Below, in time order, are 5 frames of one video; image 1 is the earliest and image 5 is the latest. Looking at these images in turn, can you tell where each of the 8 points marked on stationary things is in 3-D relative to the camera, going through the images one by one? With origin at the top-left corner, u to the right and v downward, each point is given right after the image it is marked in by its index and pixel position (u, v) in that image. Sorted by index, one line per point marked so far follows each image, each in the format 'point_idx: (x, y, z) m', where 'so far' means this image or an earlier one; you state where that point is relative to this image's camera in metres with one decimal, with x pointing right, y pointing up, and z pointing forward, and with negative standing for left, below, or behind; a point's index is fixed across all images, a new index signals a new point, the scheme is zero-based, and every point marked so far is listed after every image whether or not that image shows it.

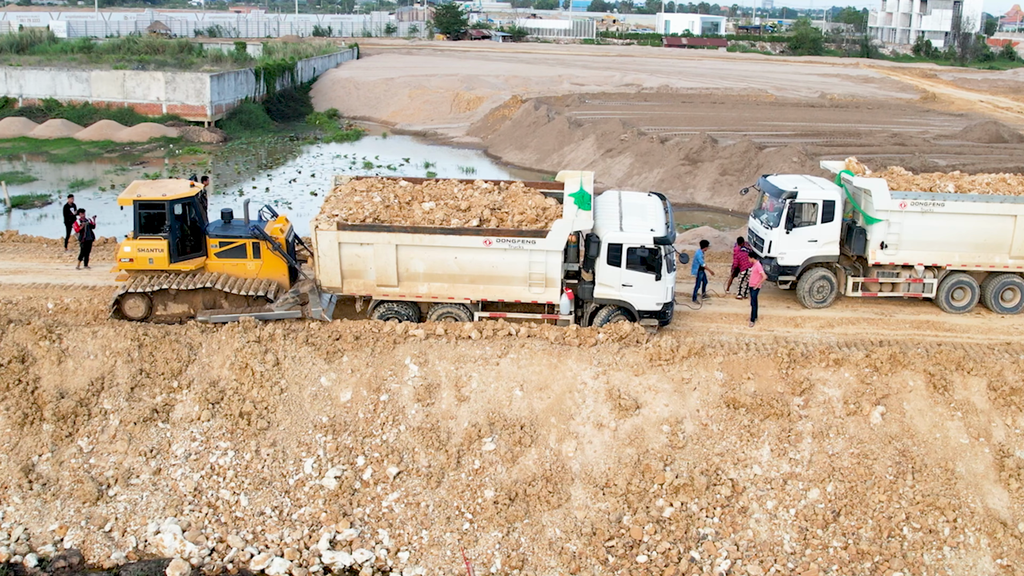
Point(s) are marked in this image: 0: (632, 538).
0: (+0.9, -1.9, +9.2) m
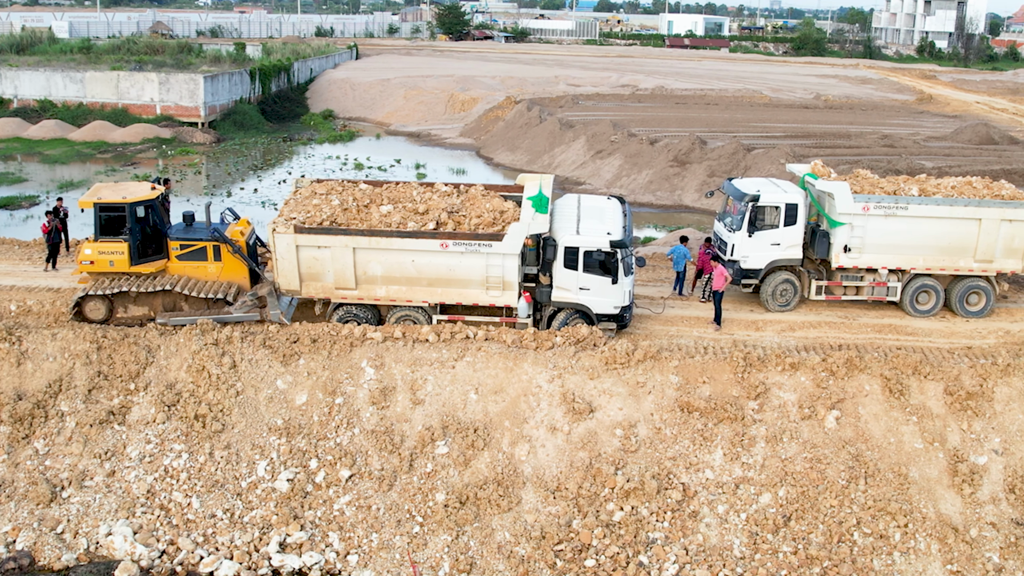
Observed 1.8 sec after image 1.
0: (+0.5, -2.0, +9.2) m
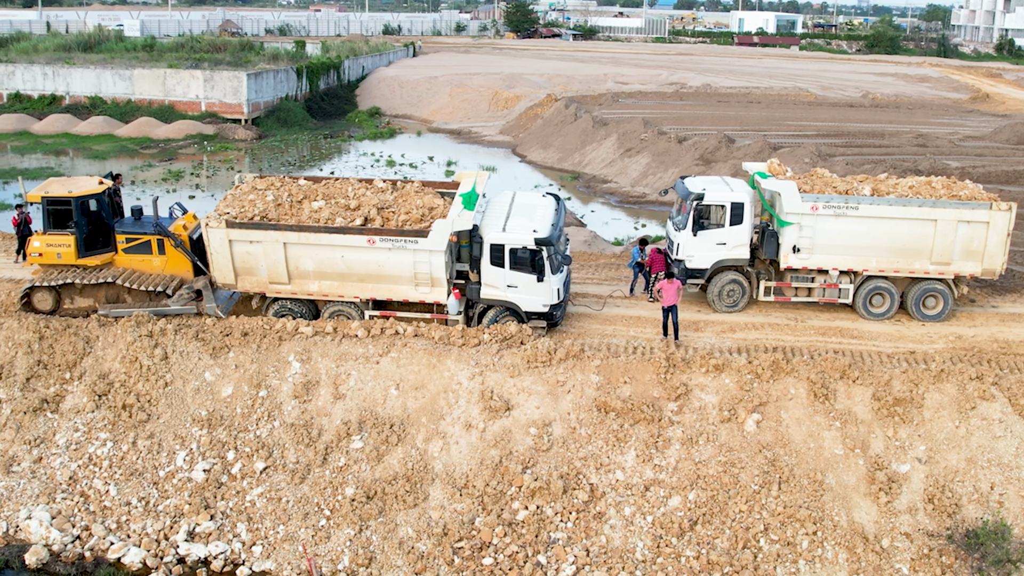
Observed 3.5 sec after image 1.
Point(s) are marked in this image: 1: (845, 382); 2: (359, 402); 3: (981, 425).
0: (-0.2, -1.9, +9.1) m
1: (+2.8, -0.8, +10.2) m
2: (-1.3, -1.0, +10.3) m
3: (+3.8, -1.1, +9.8) m
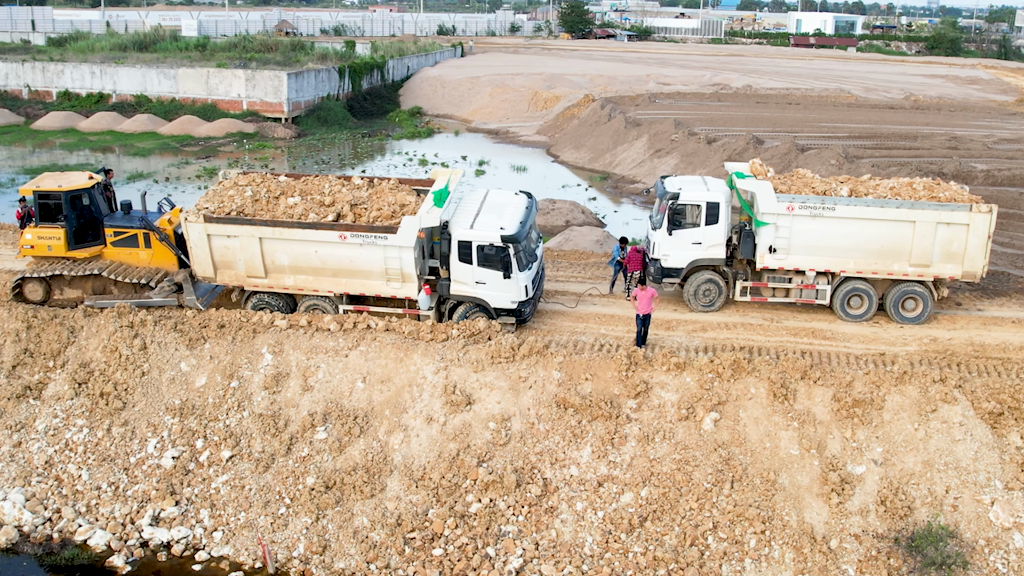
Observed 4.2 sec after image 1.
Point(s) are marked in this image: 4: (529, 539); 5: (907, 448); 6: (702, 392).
0: (-0.6, -1.9, +9.3) m
1: (+2.5, -0.8, +10.1) m
2: (-1.6, -0.9, +10.5) m
3: (+3.5, -1.1, +9.7) m
4: (+0.1, -1.9, +9.2) m
5: (+3.2, -1.3, +9.6) m
6: (+1.6, -0.9, +10.1) m
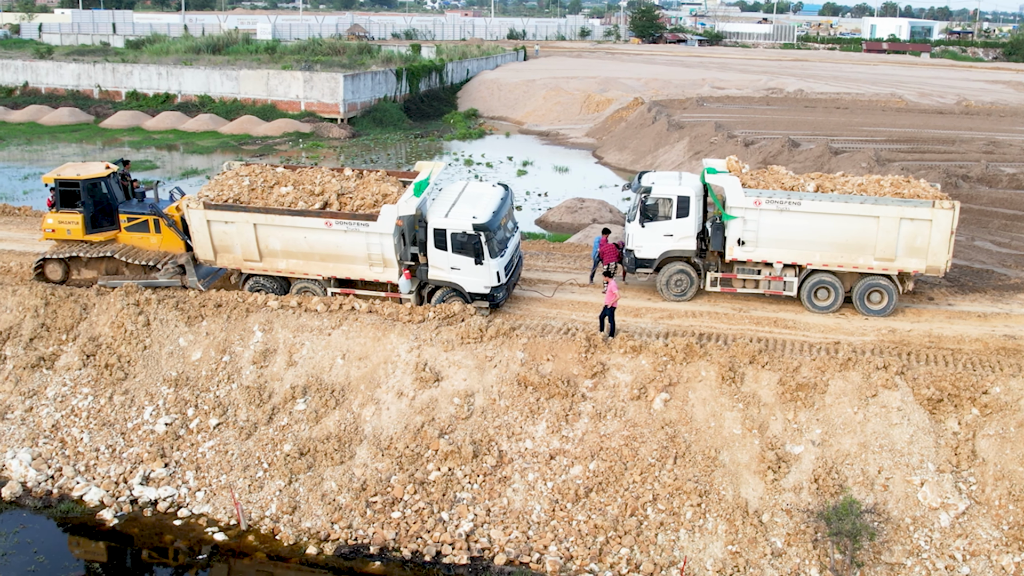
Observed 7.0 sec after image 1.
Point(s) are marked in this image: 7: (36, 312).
0: (-1.0, -1.7, +10.0) m
1: (+2.2, -0.7, +10.6) m
2: (-1.9, -0.8, +11.3) m
3: (+3.1, -1.0, +10.1) m
4: (-0.3, -1.8, +9.9) m
5: (+2.8, -1.2, +10.1) m
6: (+1.3, -0.8, +10.7) m
7: (-4.9, -0.2, +12.3) m
